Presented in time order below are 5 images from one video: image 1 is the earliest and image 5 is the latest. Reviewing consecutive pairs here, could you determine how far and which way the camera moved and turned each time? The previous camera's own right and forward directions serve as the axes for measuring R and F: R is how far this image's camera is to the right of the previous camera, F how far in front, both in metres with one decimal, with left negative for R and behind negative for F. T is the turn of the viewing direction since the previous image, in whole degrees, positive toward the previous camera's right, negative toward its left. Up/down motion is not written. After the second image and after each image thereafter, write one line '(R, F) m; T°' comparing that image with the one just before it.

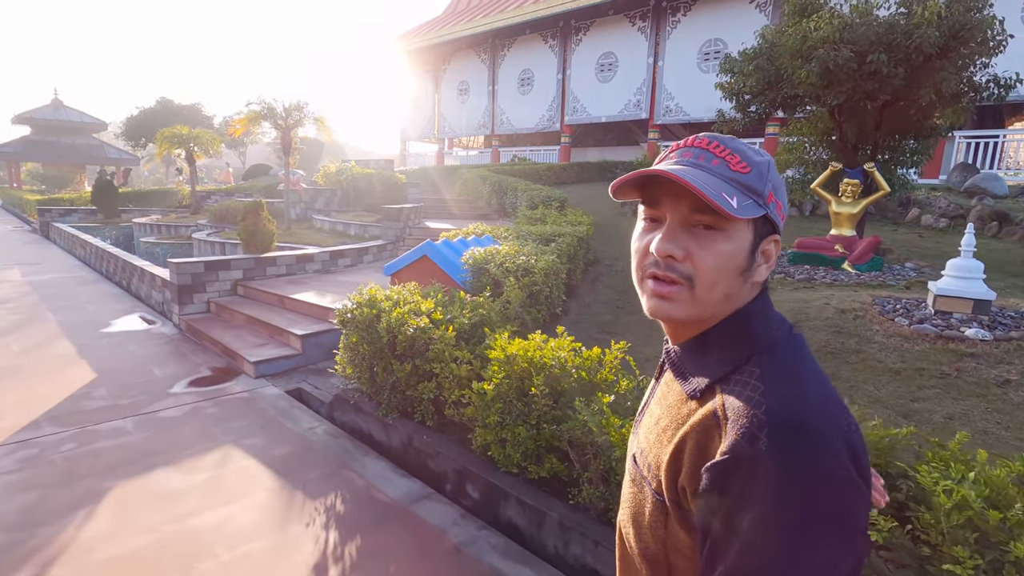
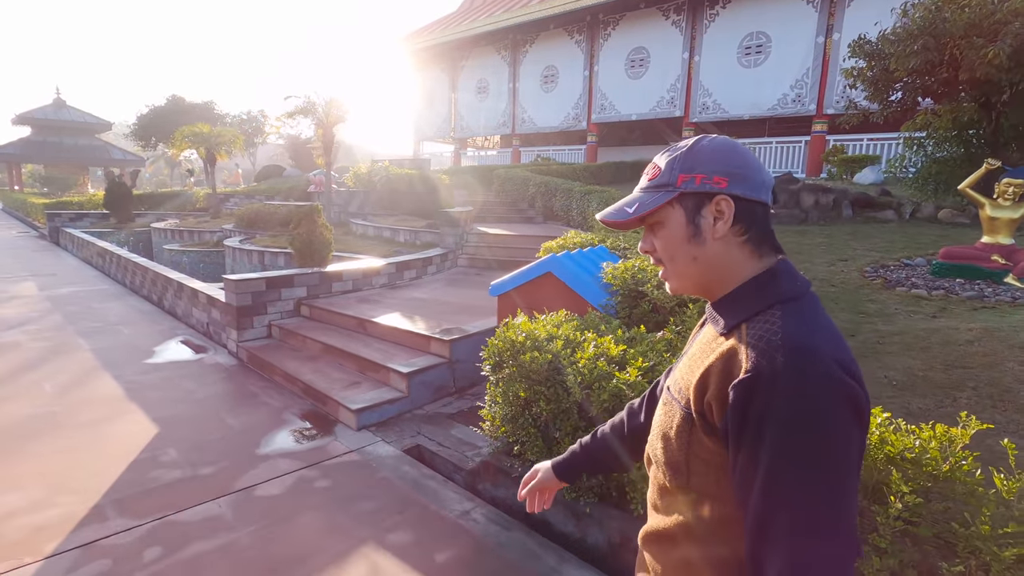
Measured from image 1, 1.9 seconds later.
(-1.1, +0.9) m; 0°
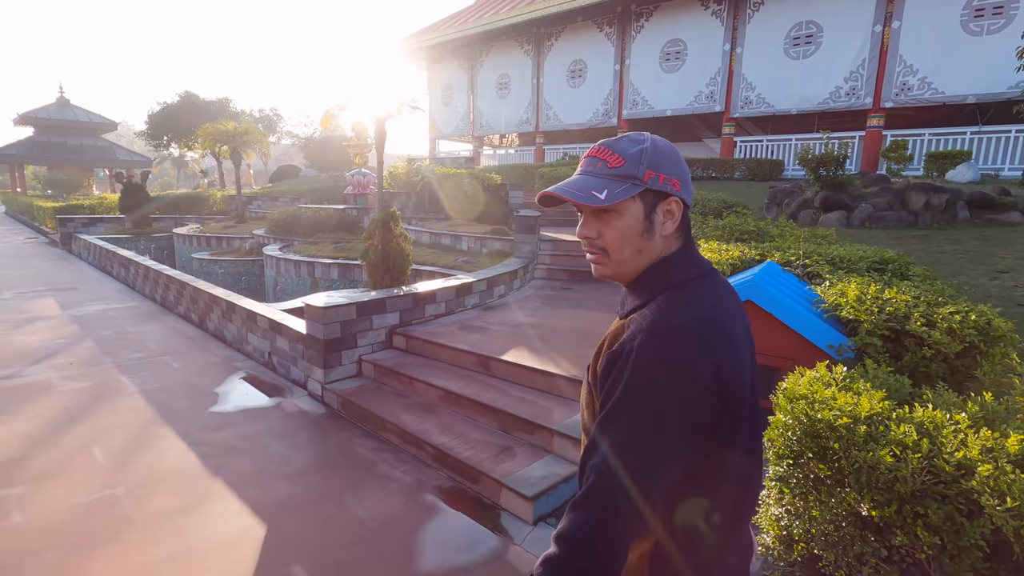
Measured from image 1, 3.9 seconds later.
(-1.1, +1.0) m; 0°
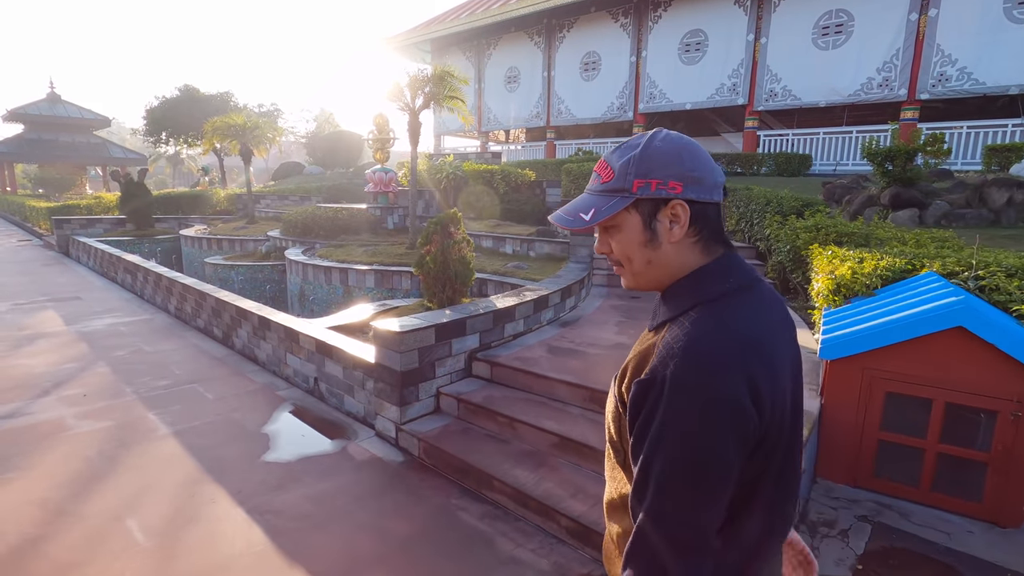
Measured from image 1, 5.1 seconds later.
(-0.7, +0.7) m; +1°
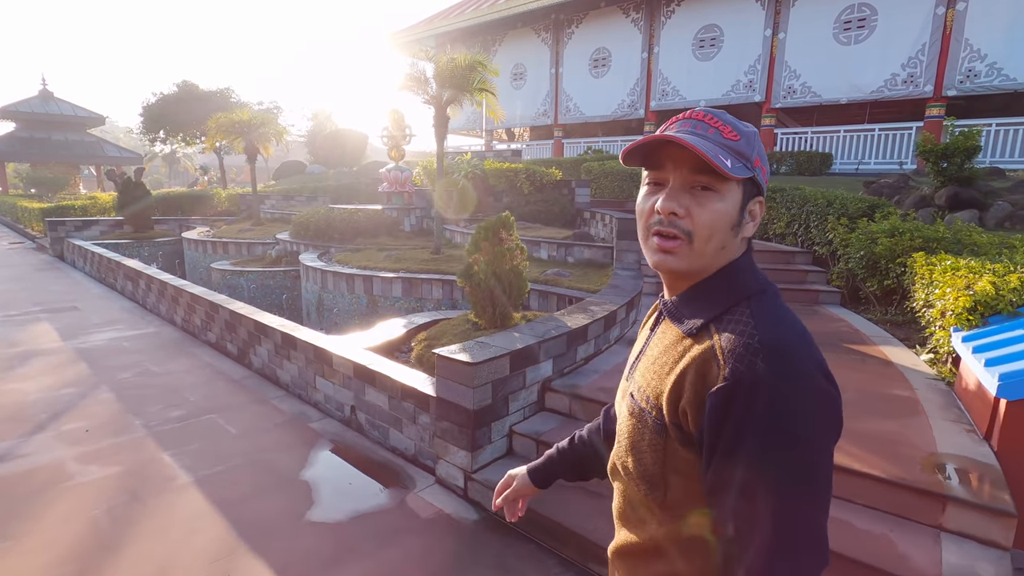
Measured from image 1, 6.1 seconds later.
(-0.5, +0.6) m; 0°
